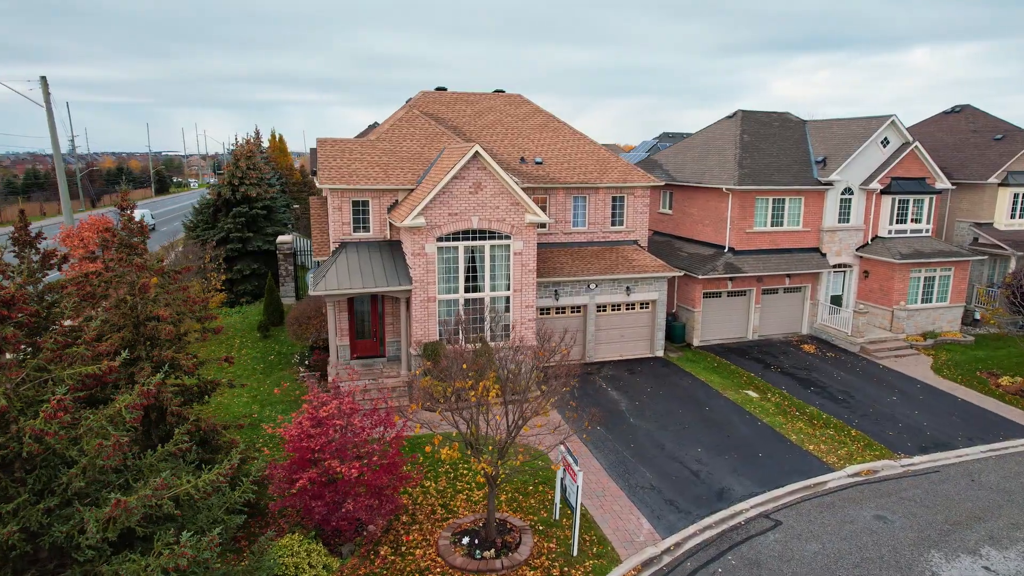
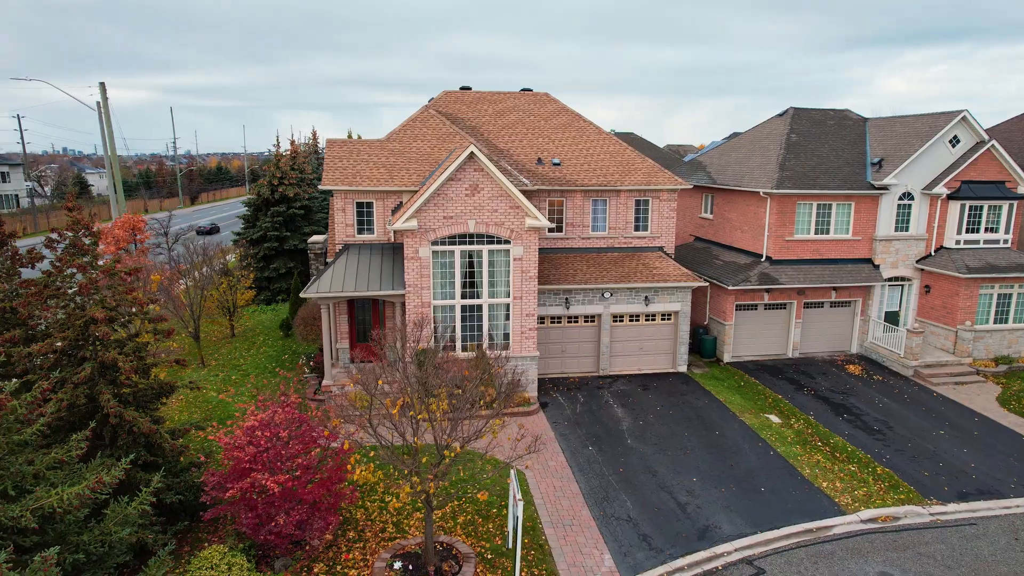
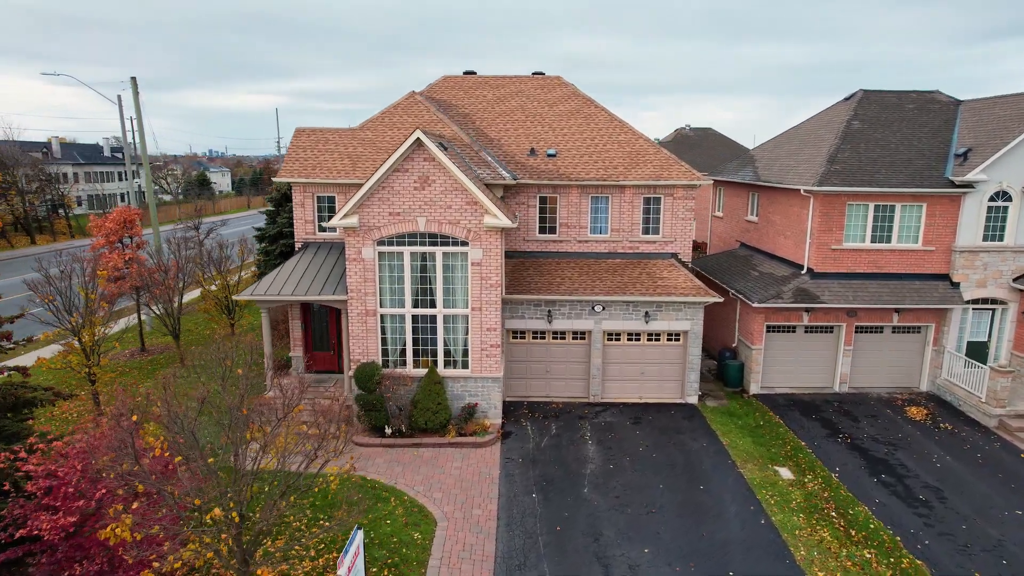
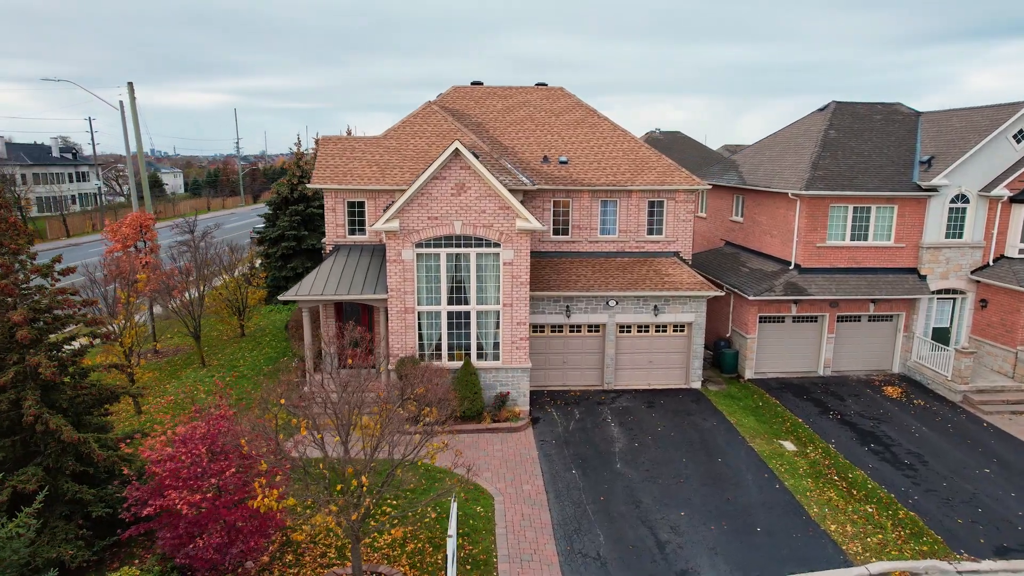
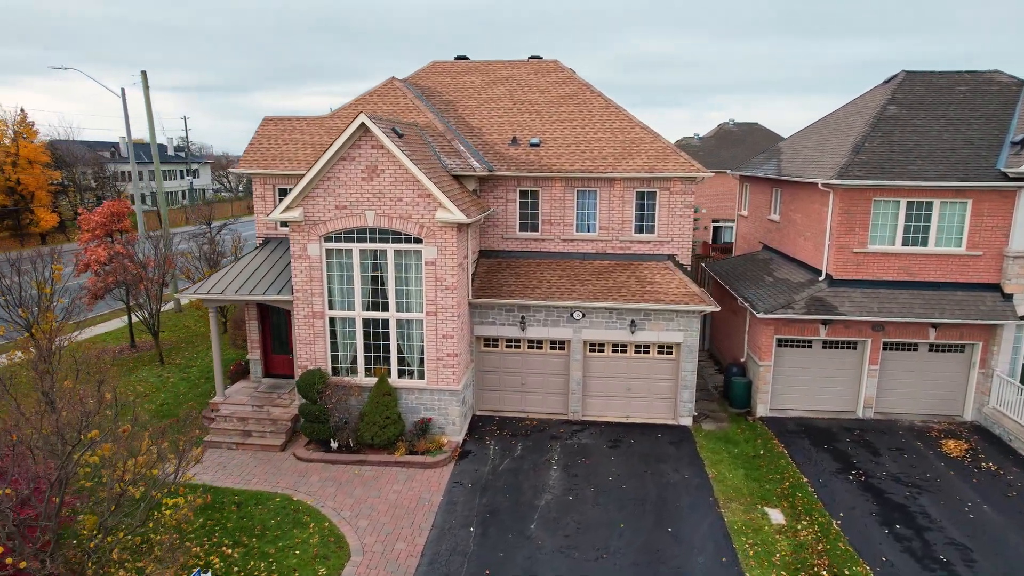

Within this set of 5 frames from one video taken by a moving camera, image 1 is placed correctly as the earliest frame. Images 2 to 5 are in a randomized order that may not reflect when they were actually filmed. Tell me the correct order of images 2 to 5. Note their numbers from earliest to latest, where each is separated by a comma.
2, 4, 3, 5
